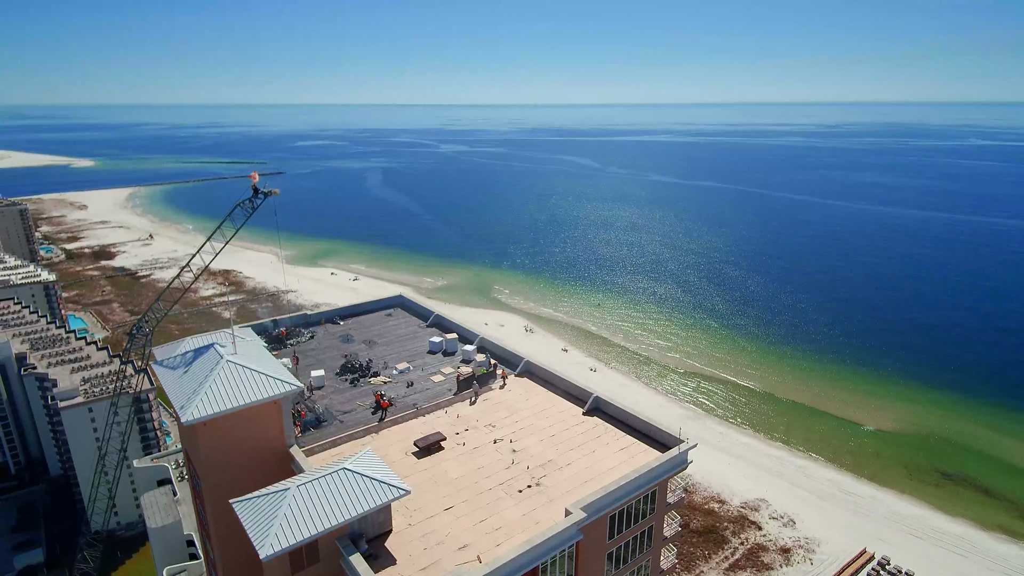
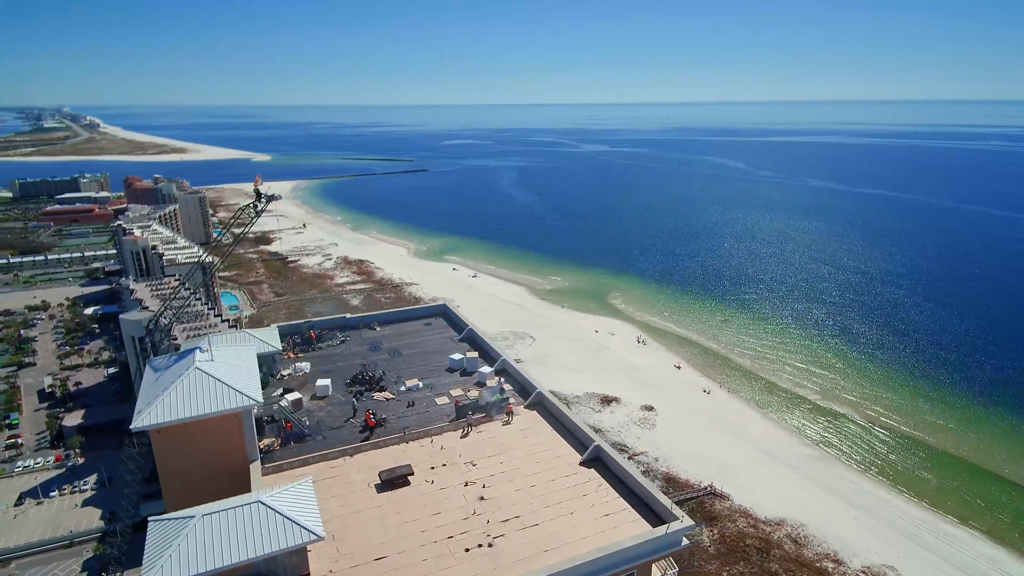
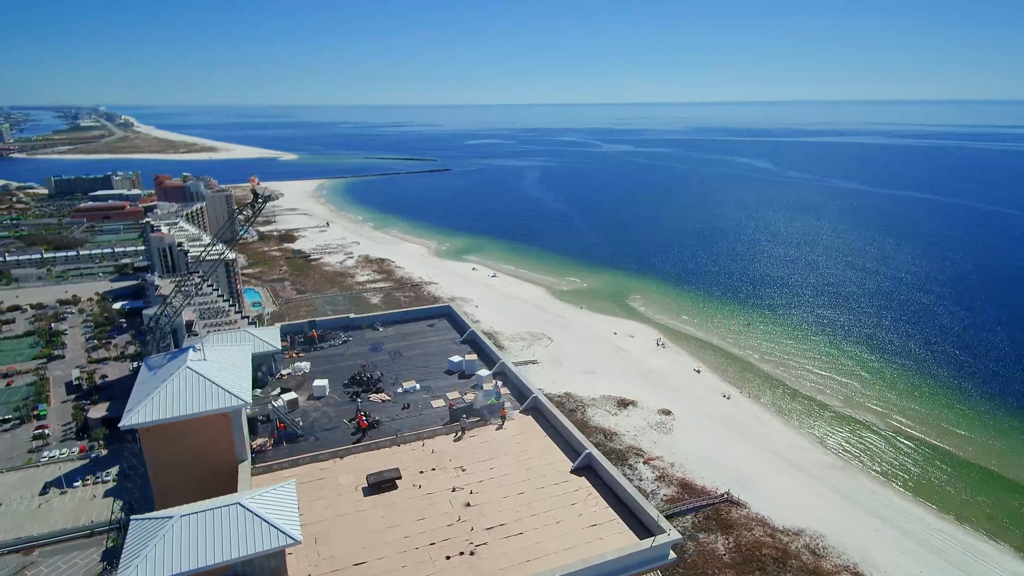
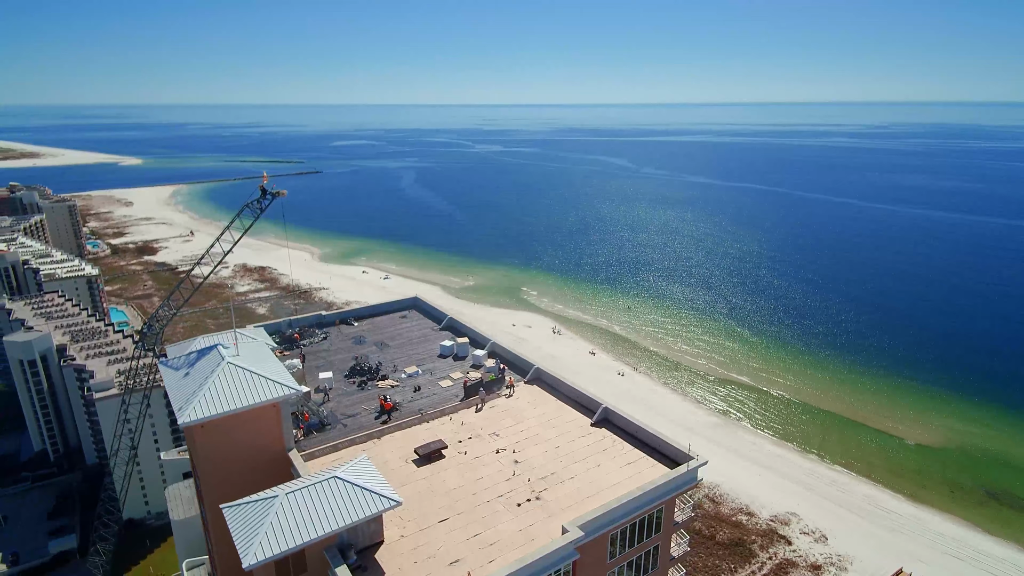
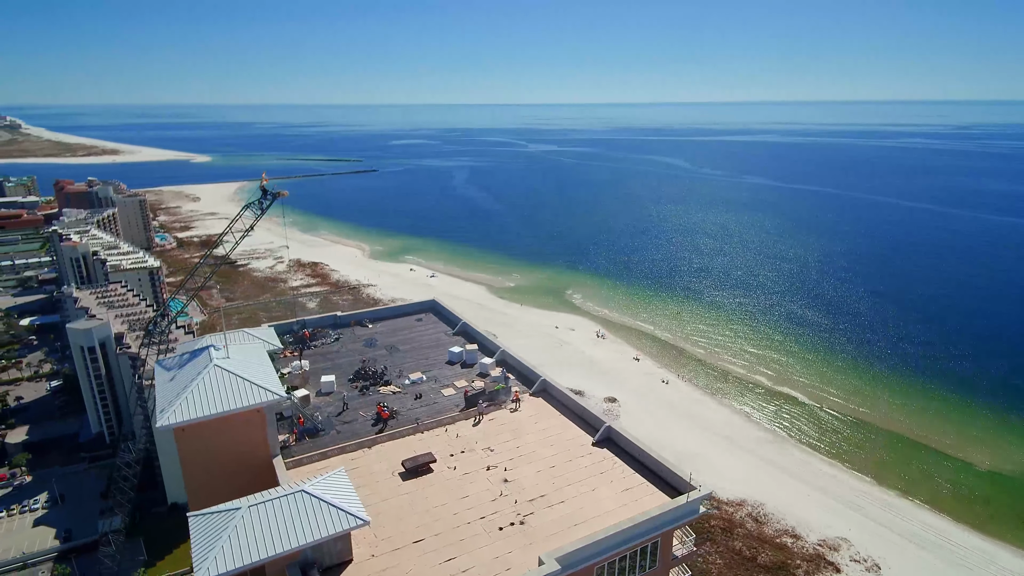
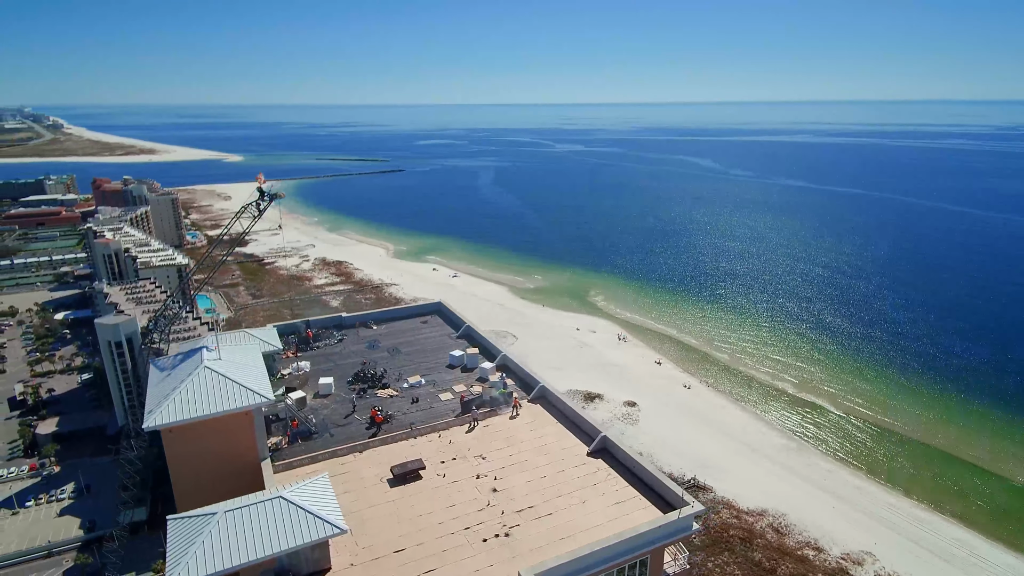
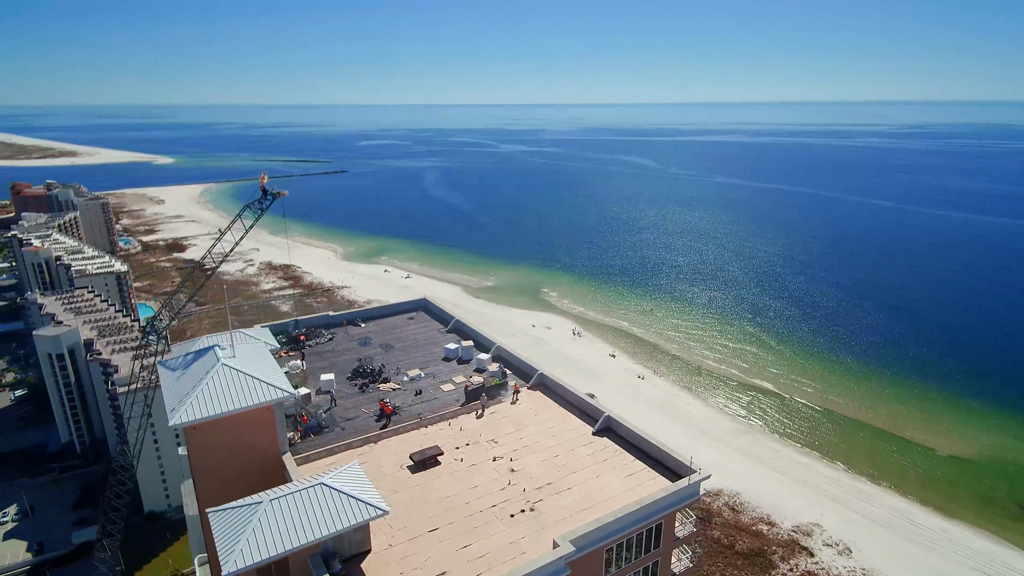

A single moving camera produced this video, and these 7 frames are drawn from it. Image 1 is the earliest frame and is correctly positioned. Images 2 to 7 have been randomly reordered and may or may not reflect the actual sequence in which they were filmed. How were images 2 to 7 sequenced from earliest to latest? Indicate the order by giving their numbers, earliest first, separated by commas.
4, 7, 5, 6, 2, 3
